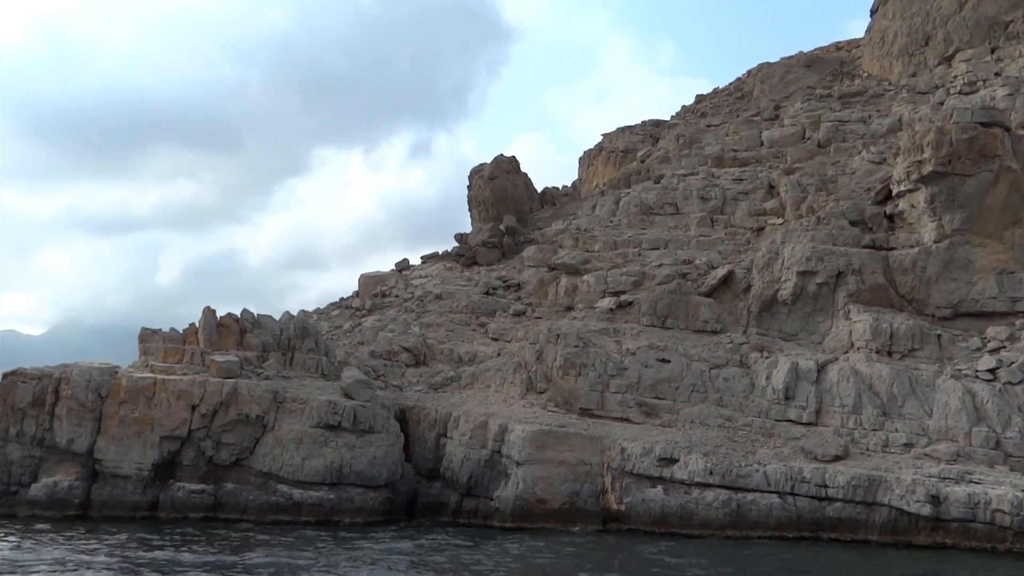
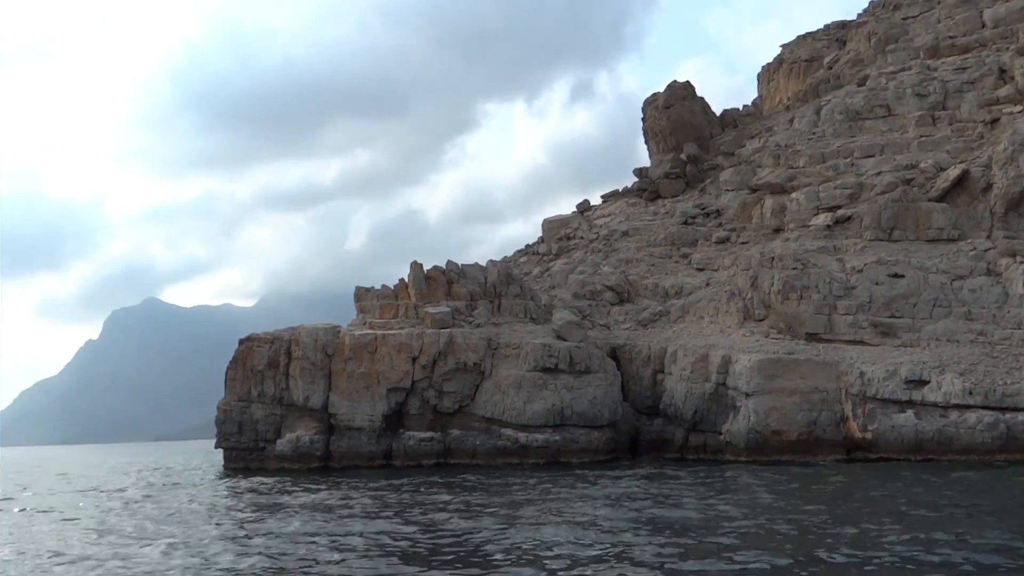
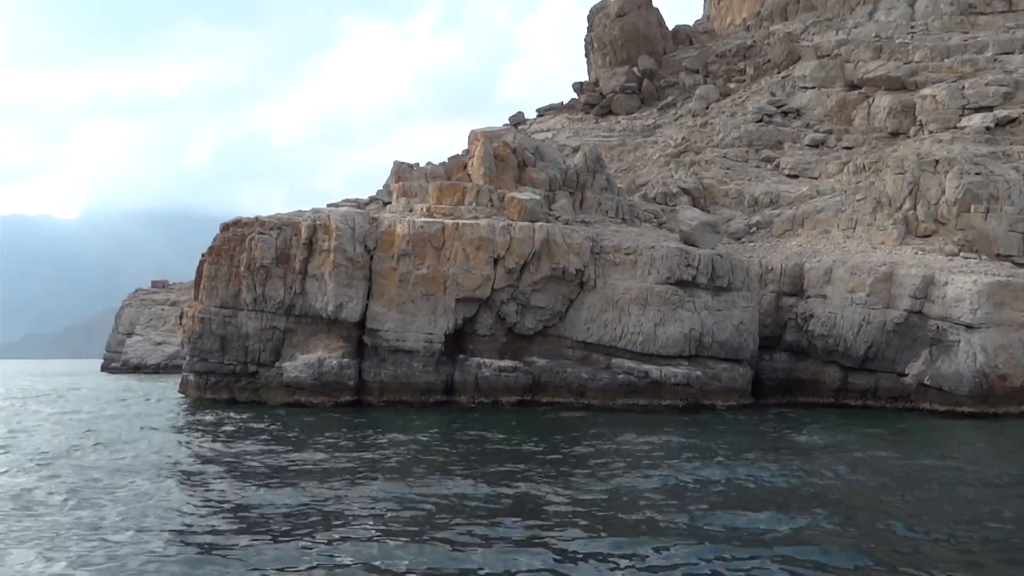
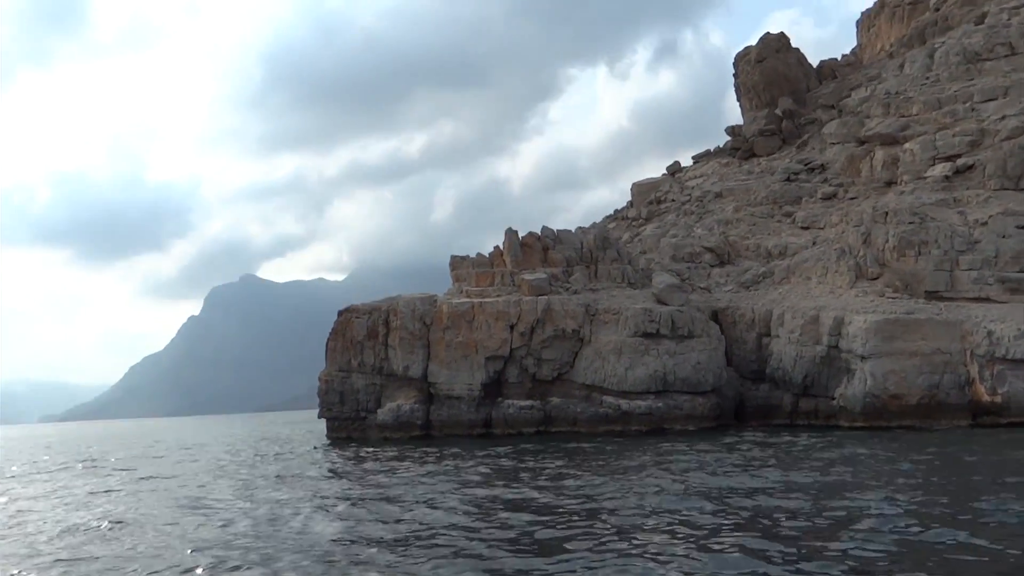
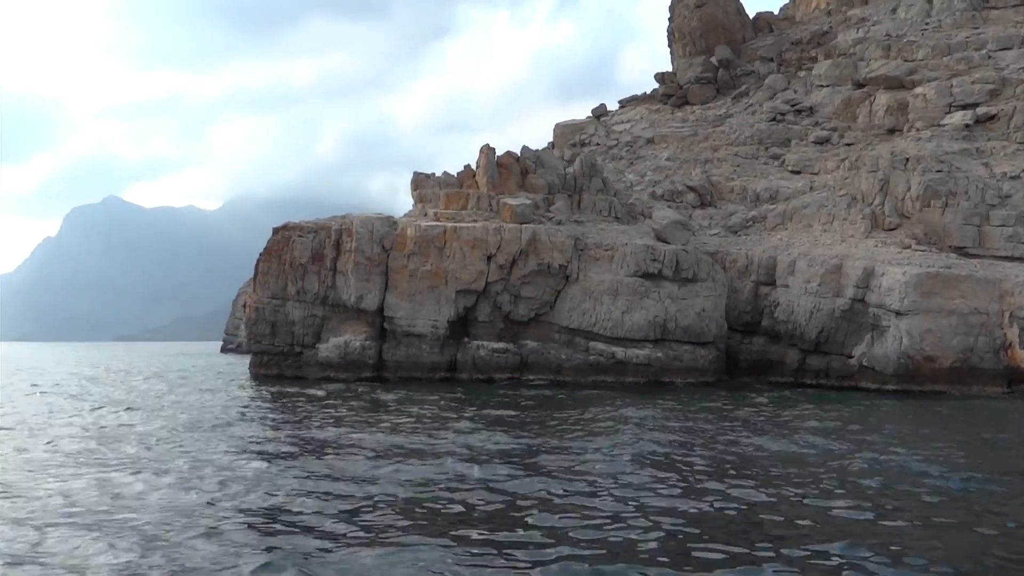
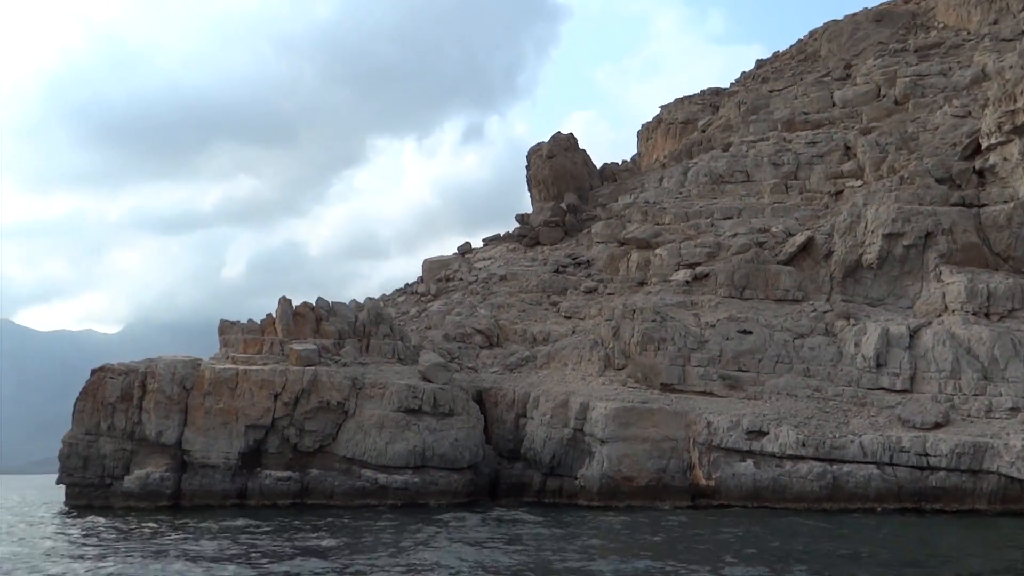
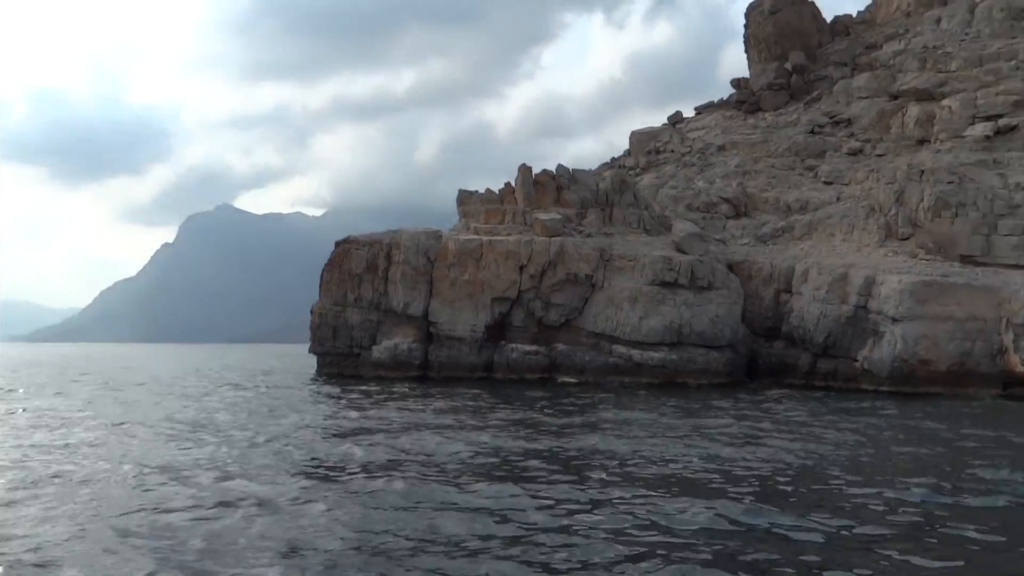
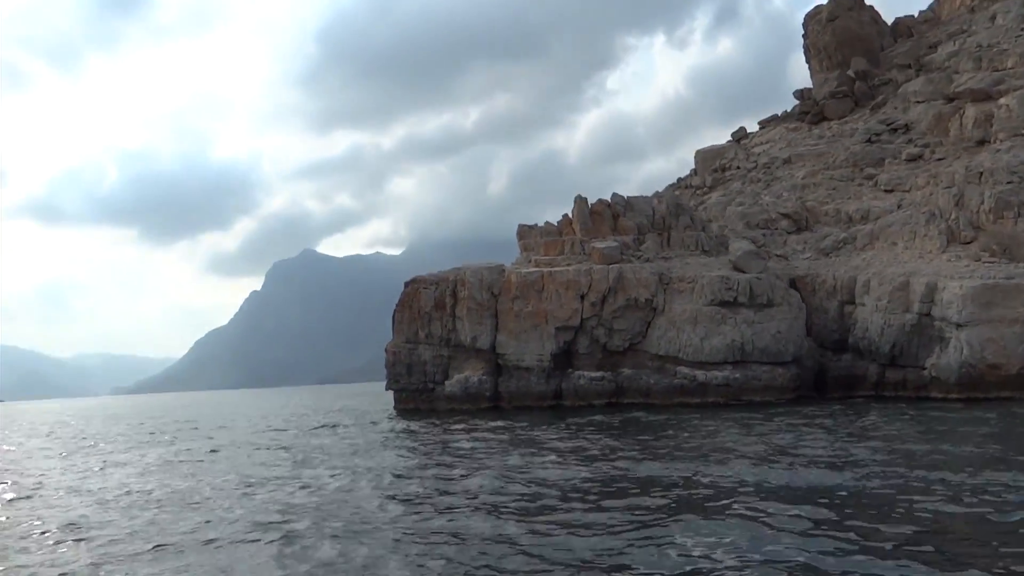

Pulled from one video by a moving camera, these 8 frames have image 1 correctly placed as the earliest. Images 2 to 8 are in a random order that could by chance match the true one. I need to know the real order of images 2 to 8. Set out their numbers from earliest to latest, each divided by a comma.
6, 2, 4, 8, 7, 5, 3
